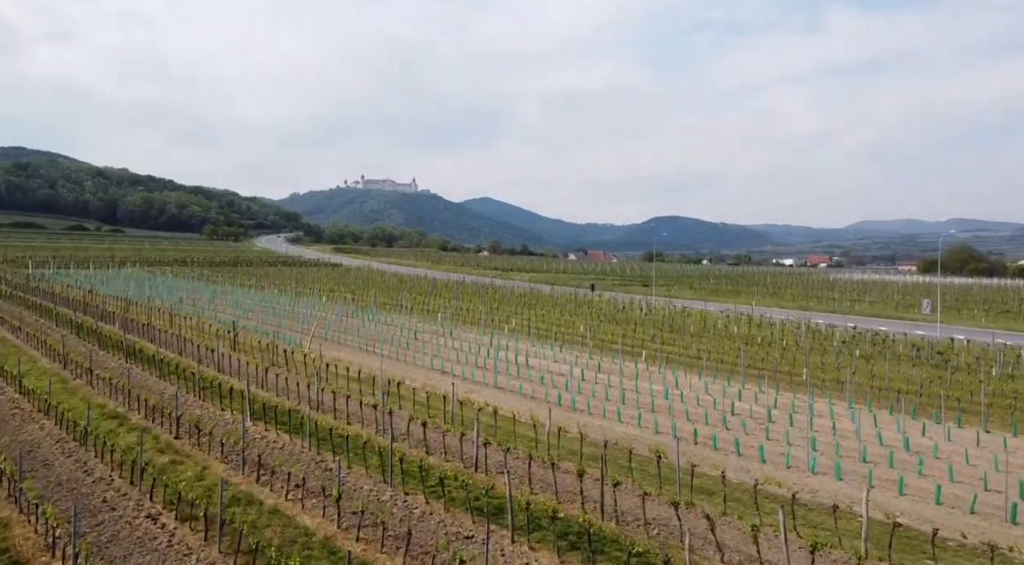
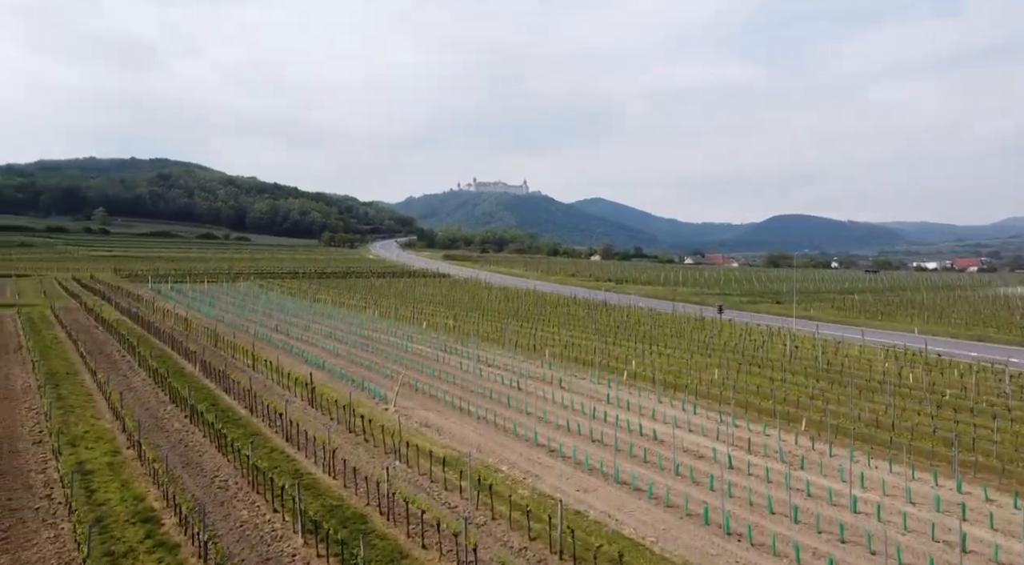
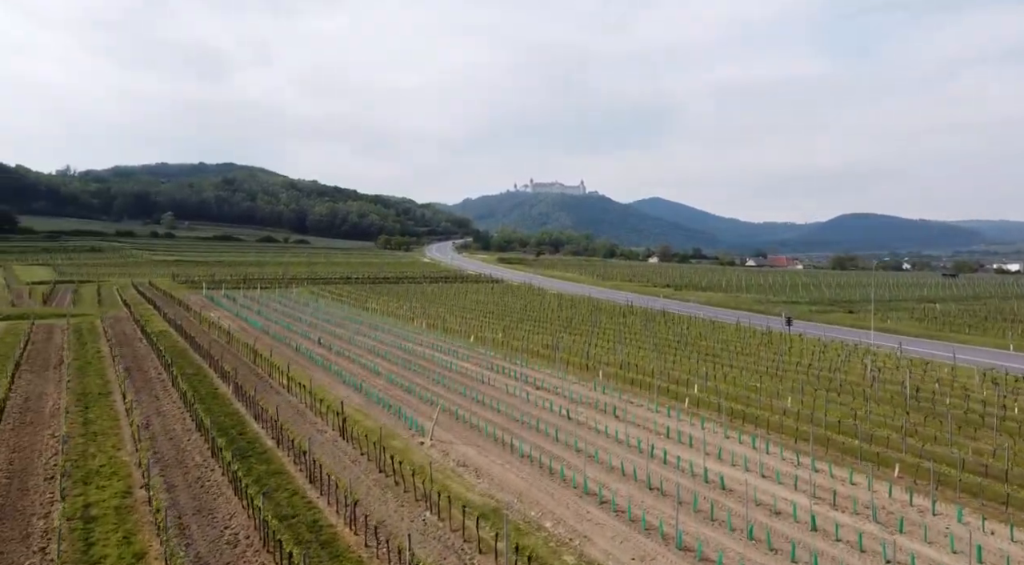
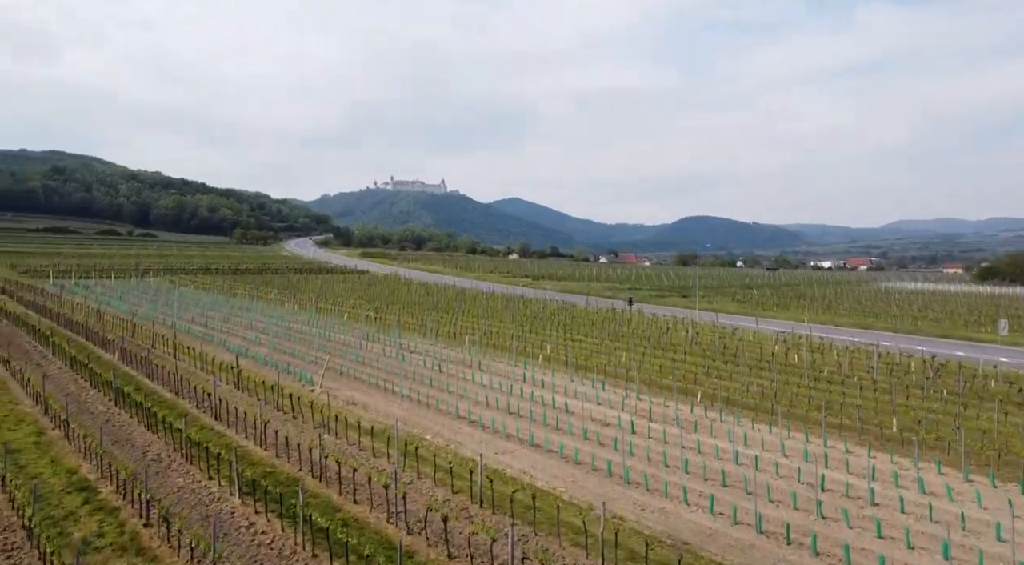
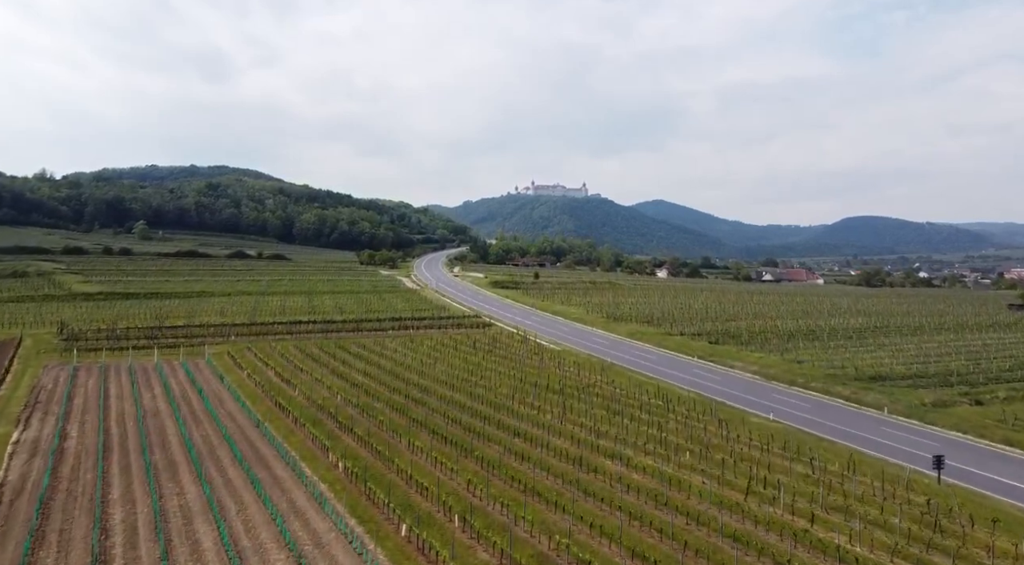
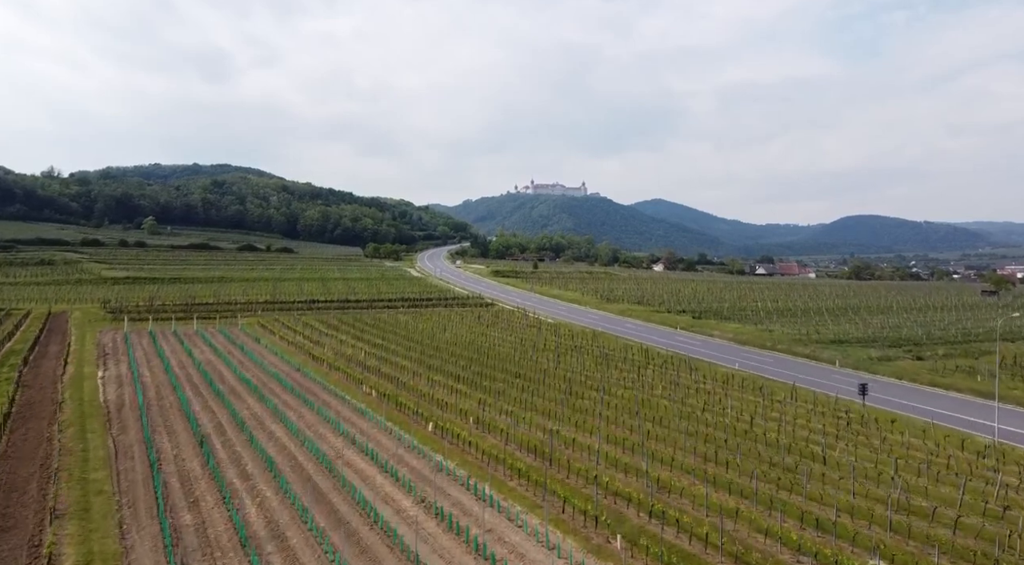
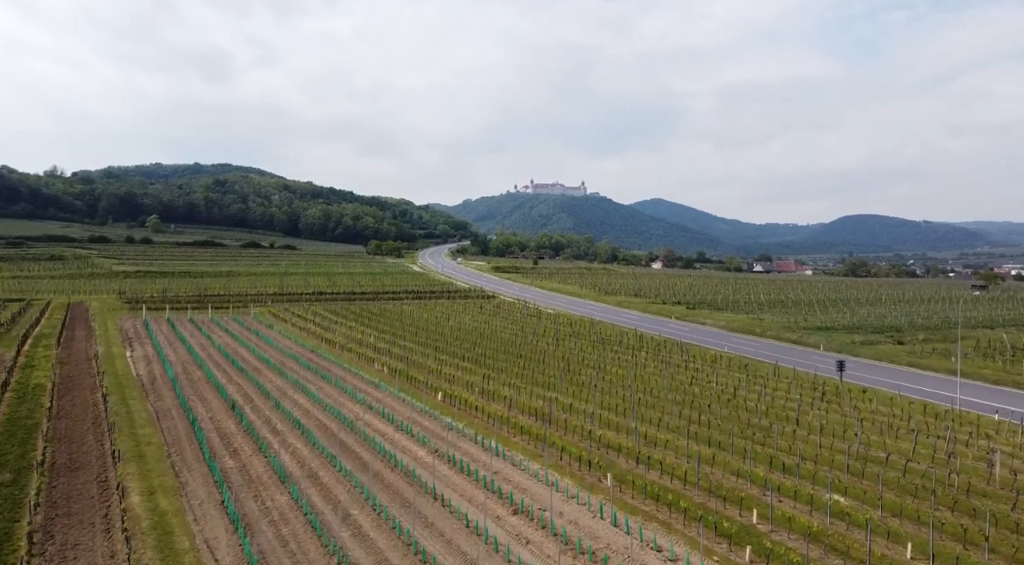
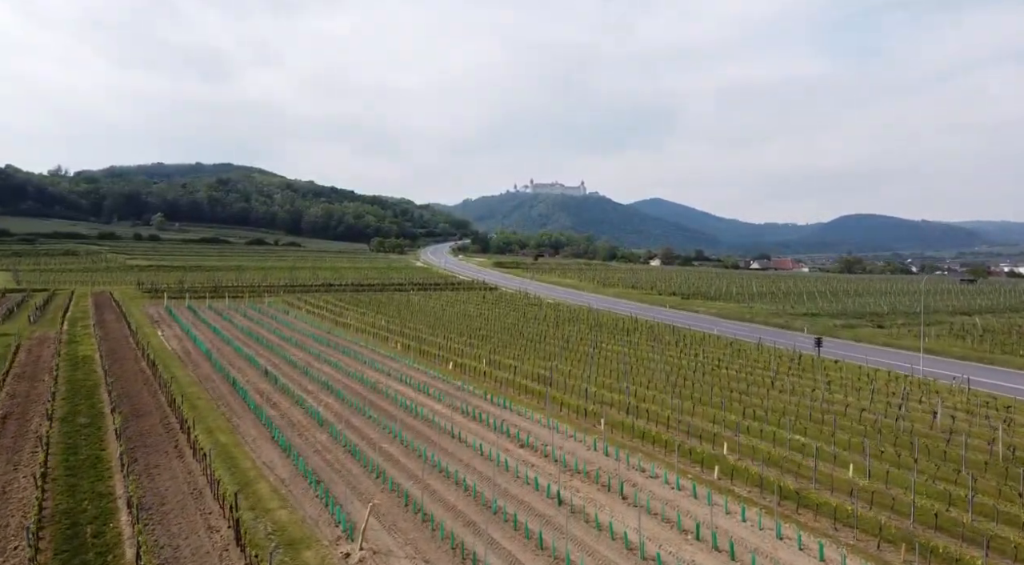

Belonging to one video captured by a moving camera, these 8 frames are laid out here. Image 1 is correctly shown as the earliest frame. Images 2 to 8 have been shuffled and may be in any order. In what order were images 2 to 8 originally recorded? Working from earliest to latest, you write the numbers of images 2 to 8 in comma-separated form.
4, 2, 3, 8, 7, 6, 5
